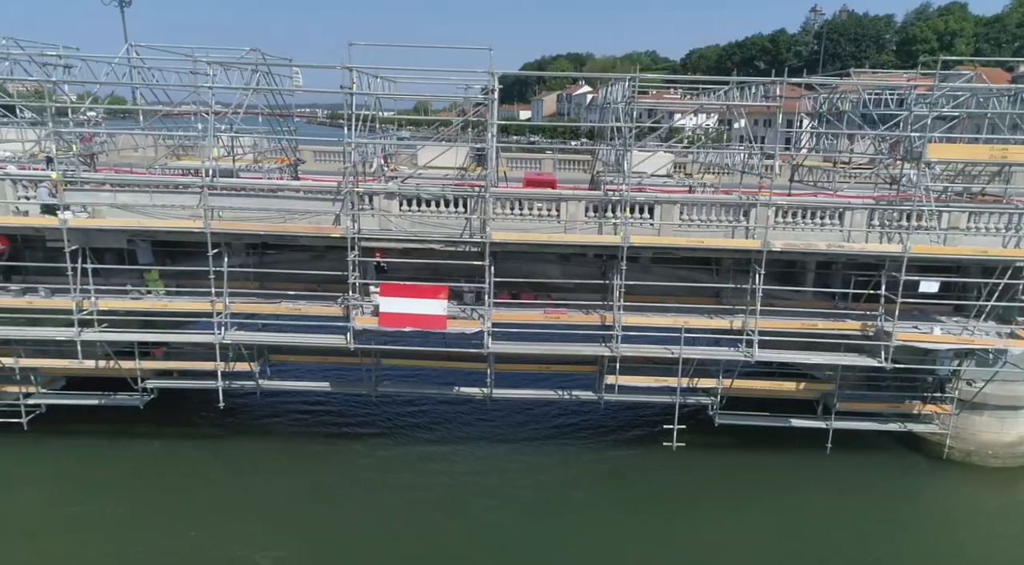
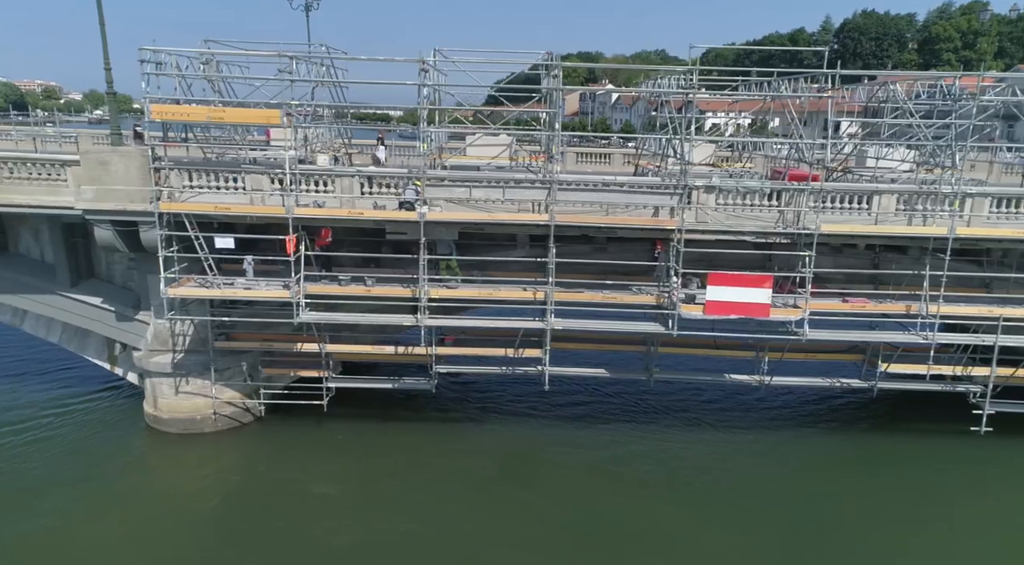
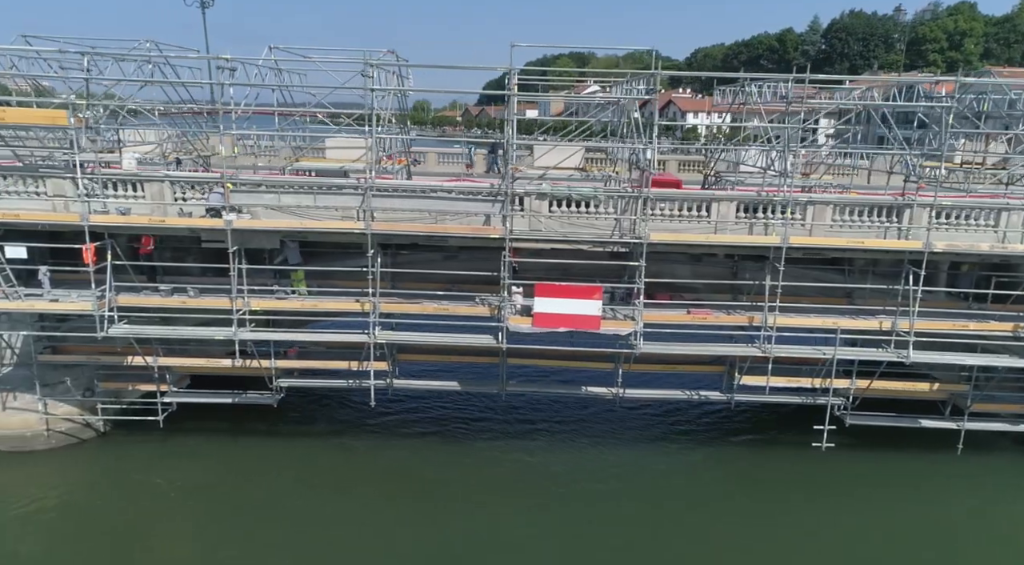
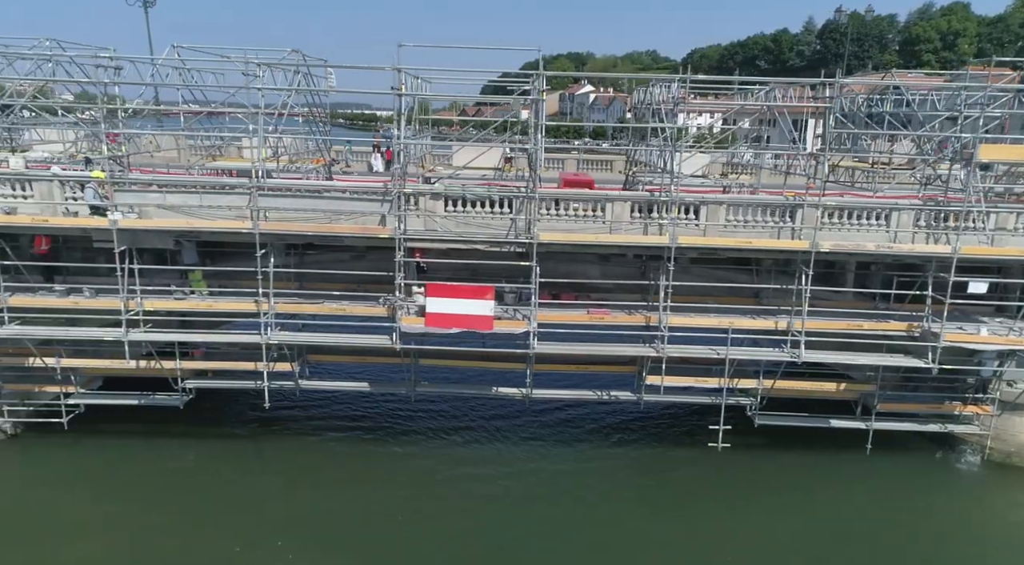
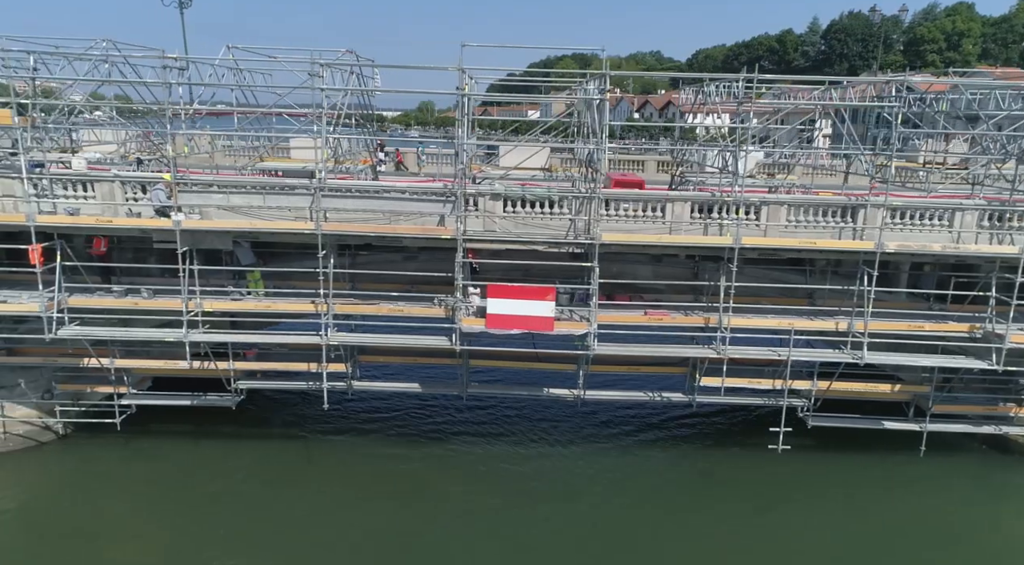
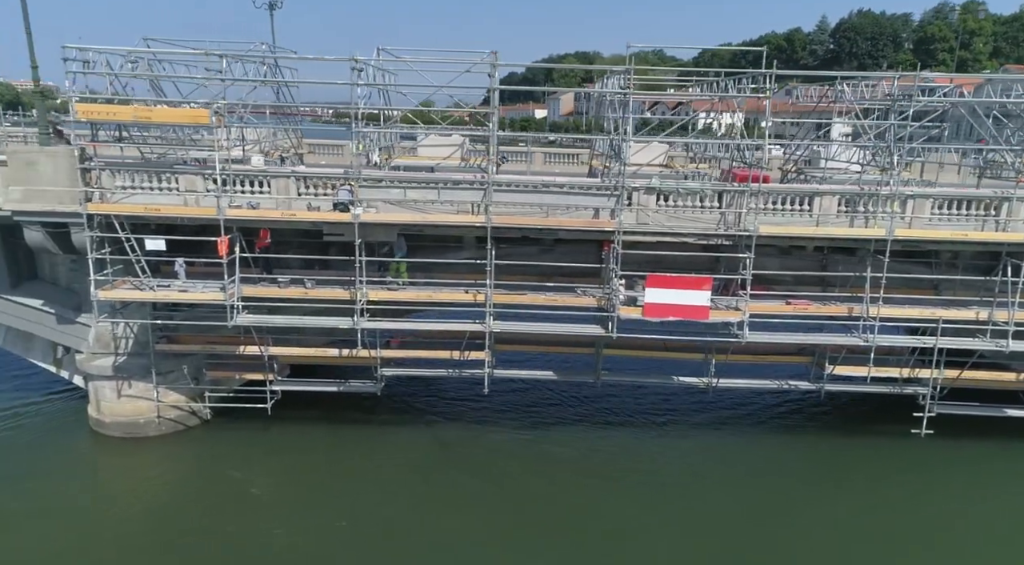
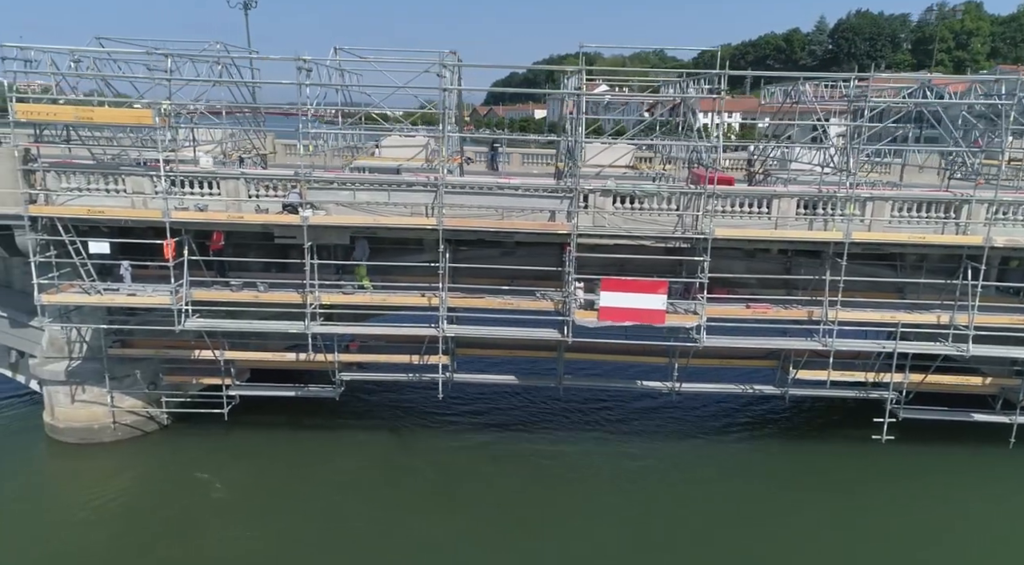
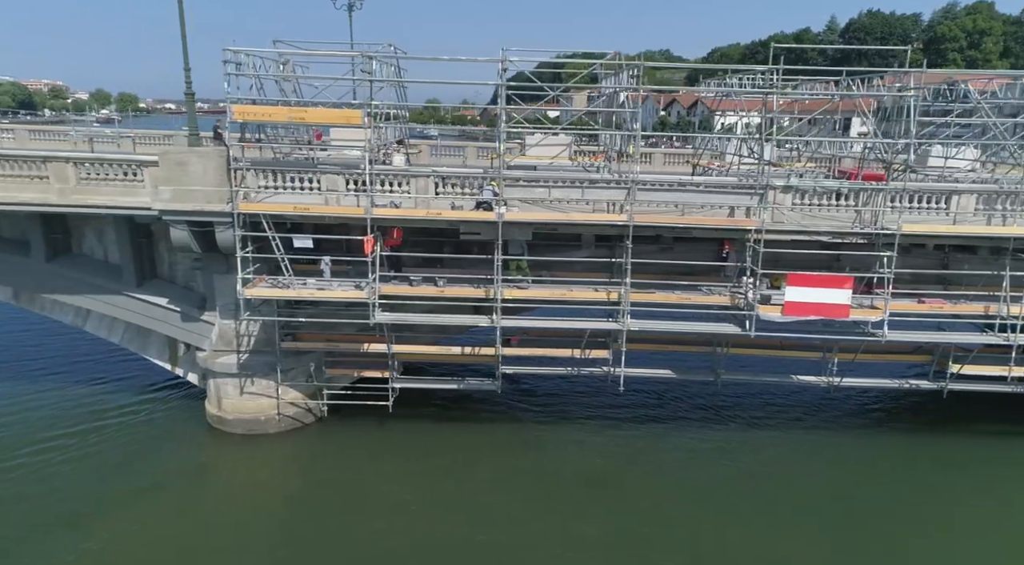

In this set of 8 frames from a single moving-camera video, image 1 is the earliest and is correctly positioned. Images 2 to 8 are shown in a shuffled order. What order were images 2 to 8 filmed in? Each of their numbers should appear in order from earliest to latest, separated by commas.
4, 5, 3, 7, 6, 2, 8
